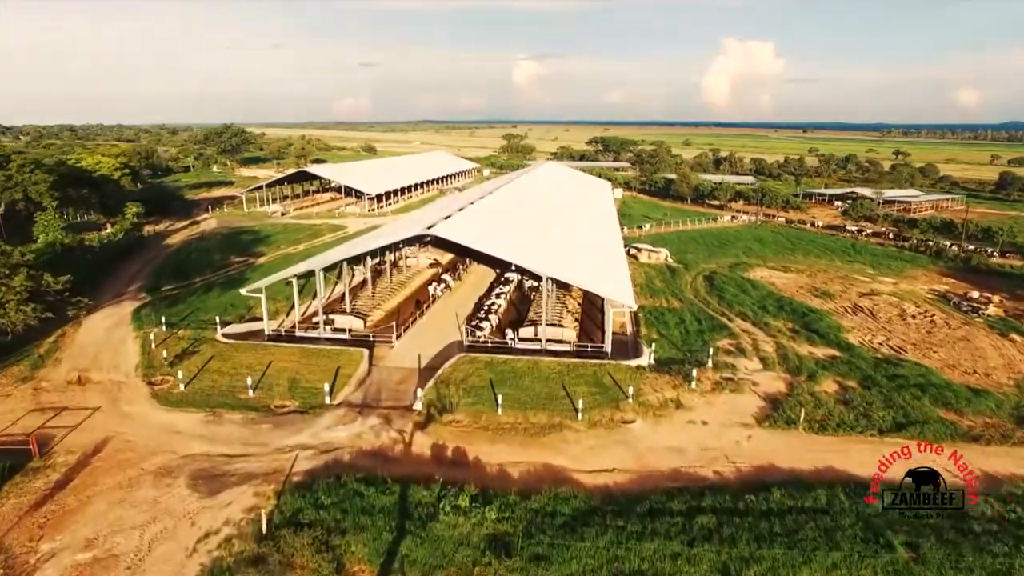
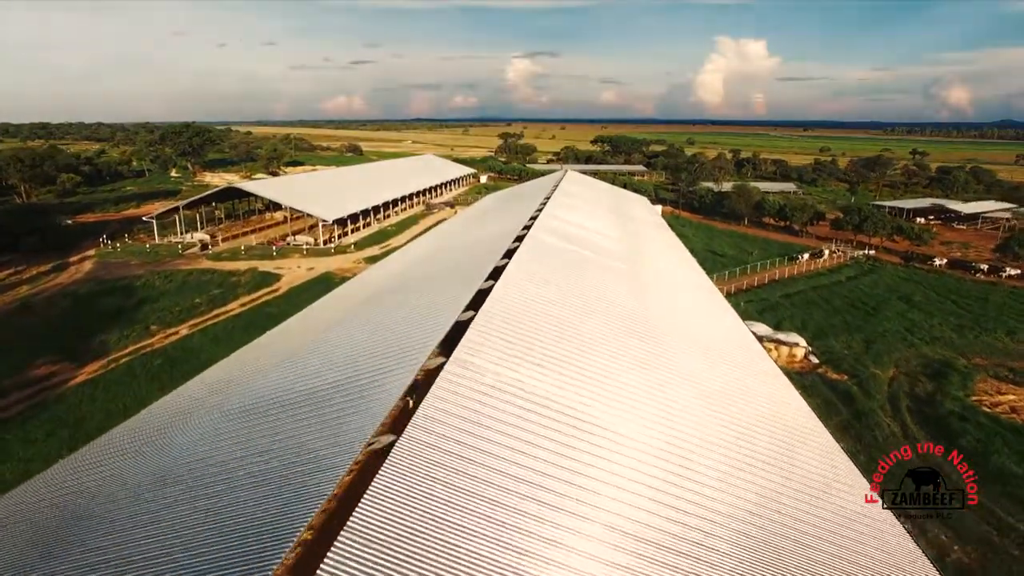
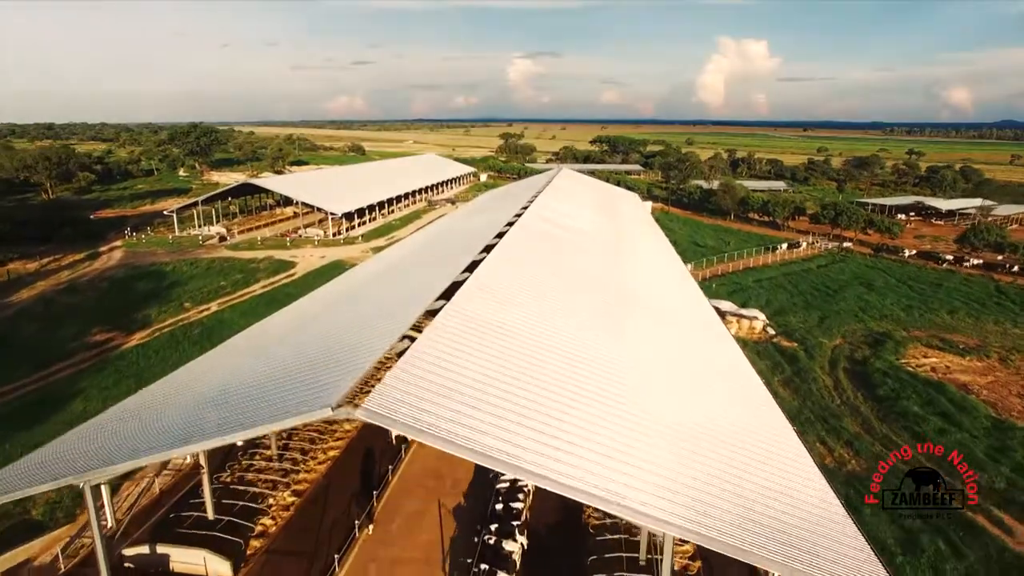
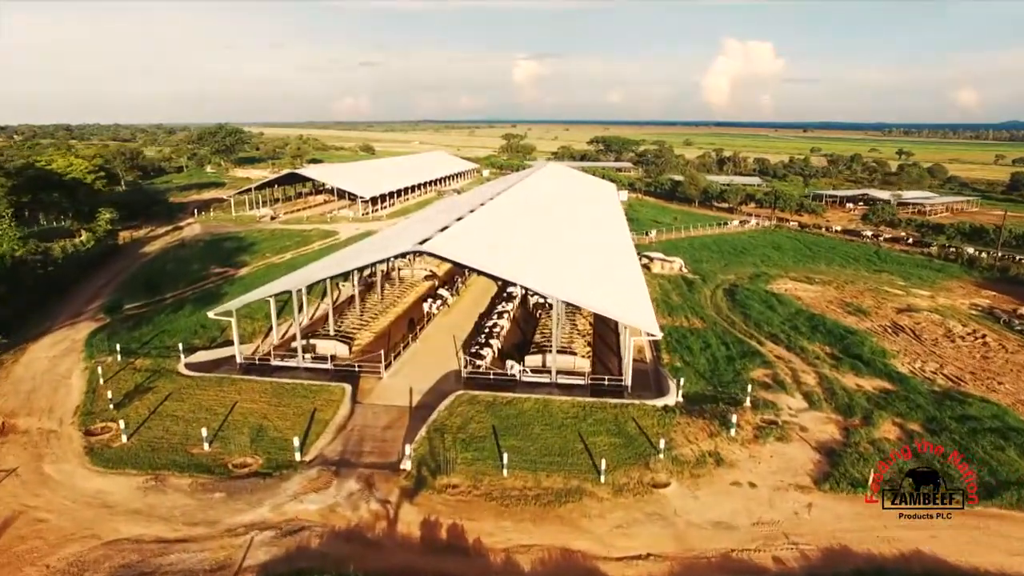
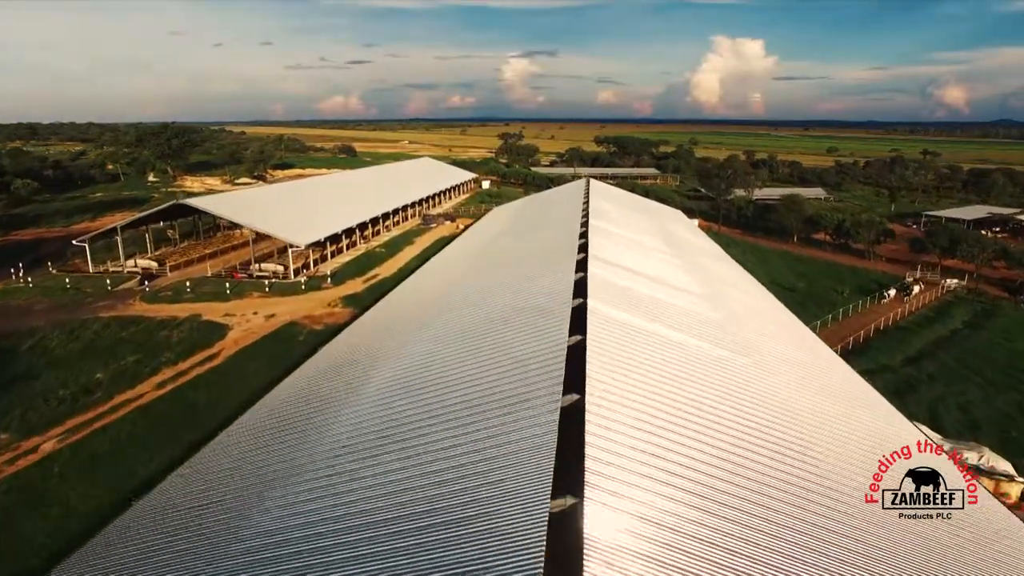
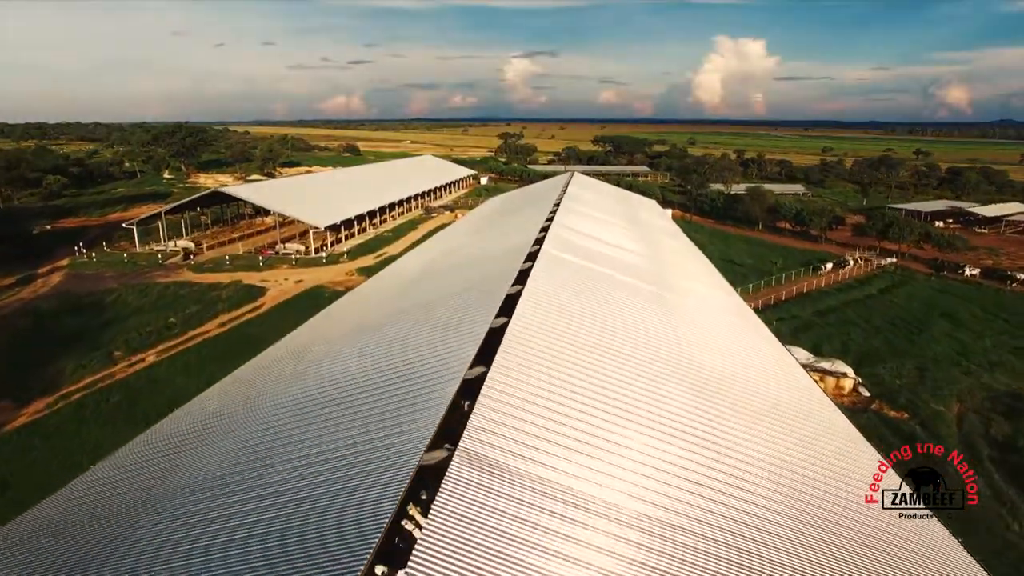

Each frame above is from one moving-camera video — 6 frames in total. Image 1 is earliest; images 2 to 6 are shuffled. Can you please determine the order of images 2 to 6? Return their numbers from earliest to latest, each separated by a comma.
4, 3, 2, 6, 5
